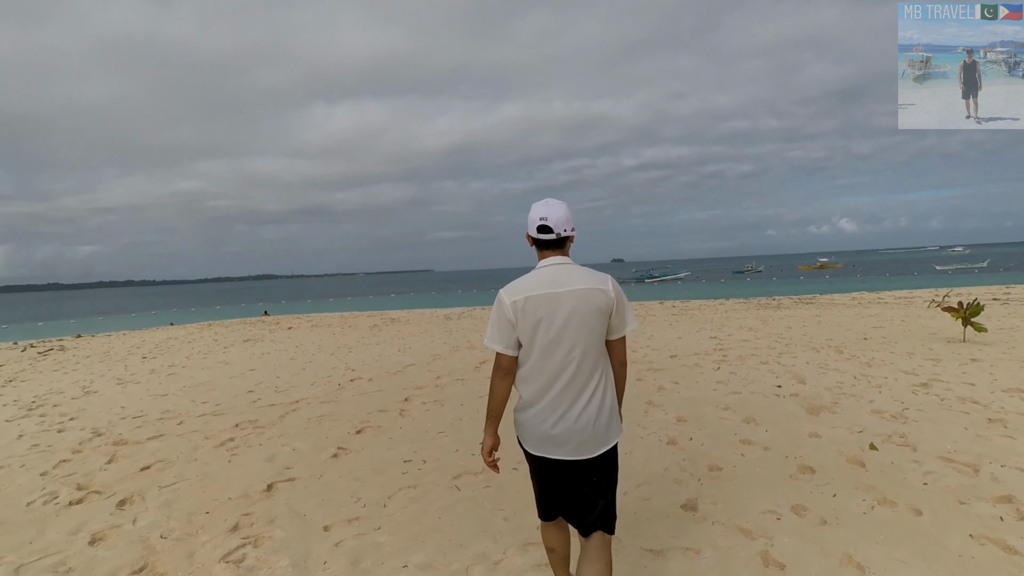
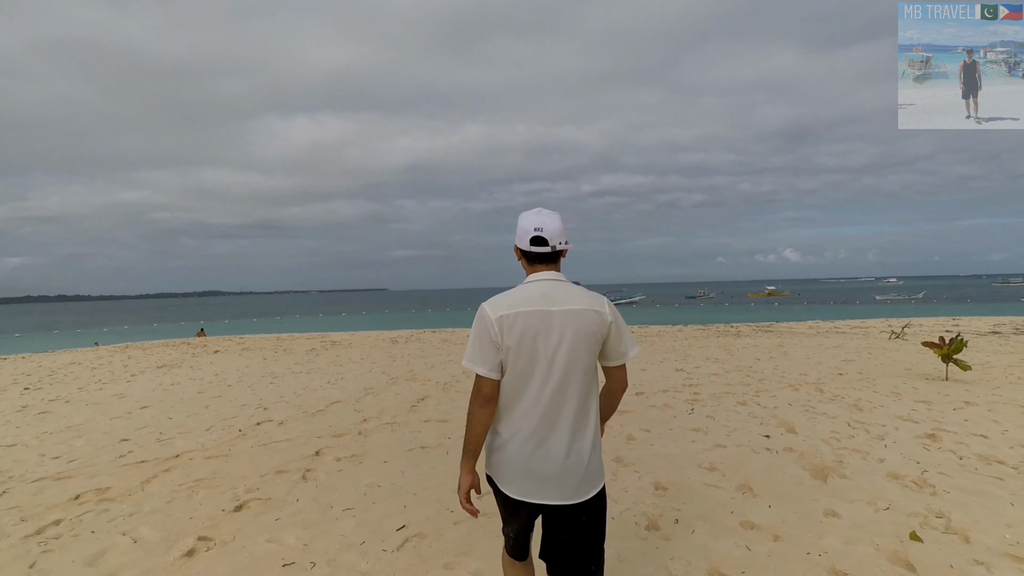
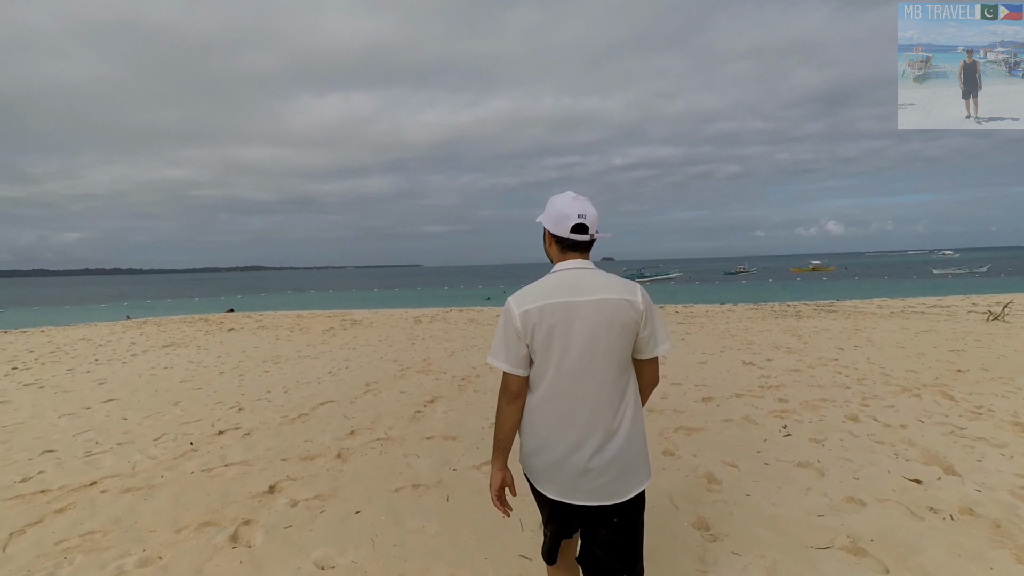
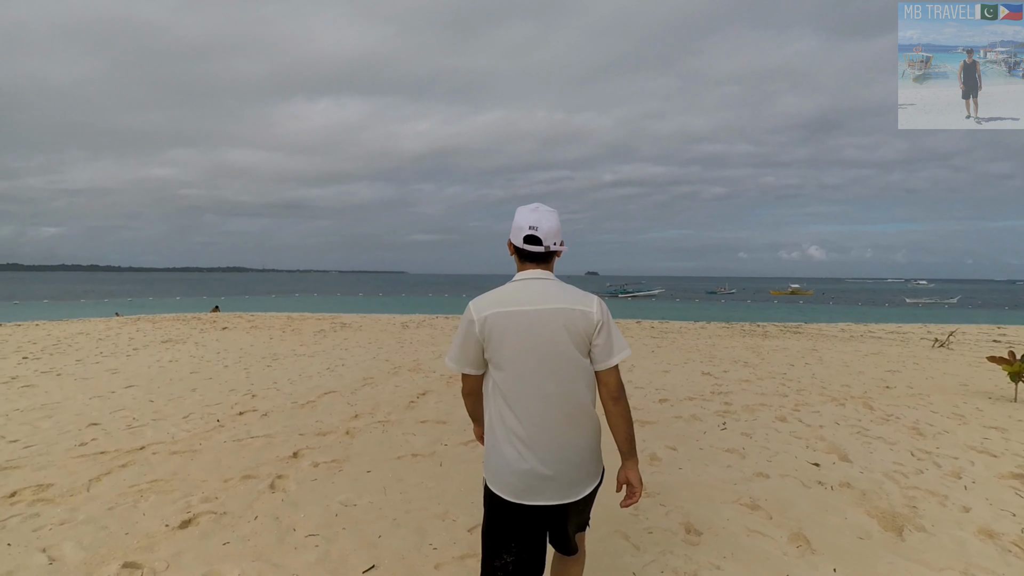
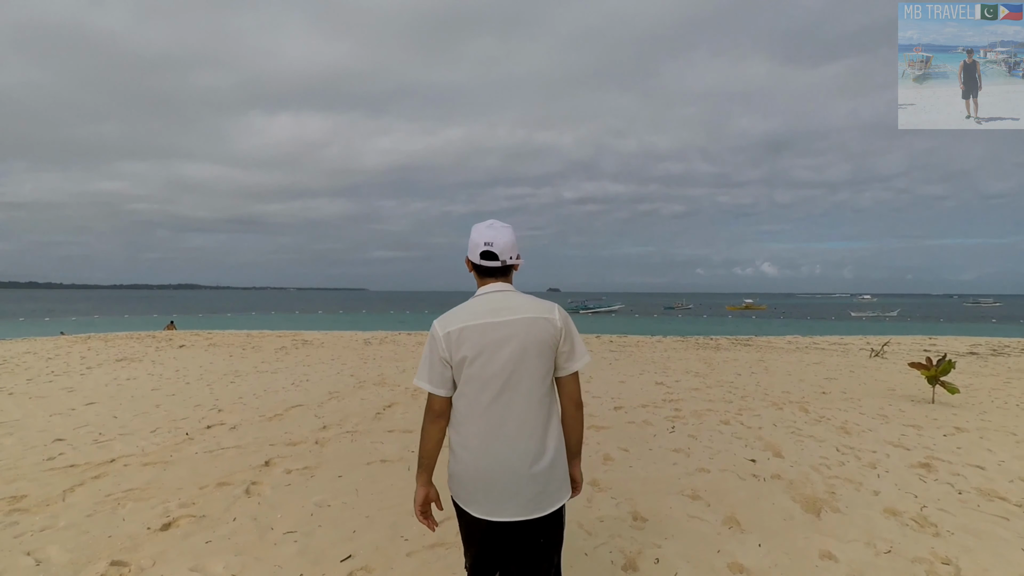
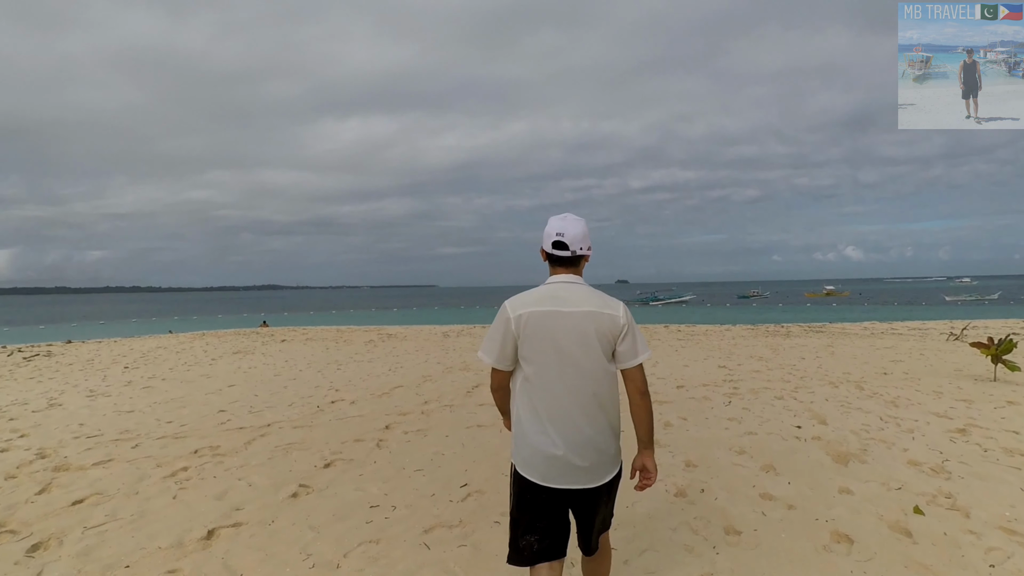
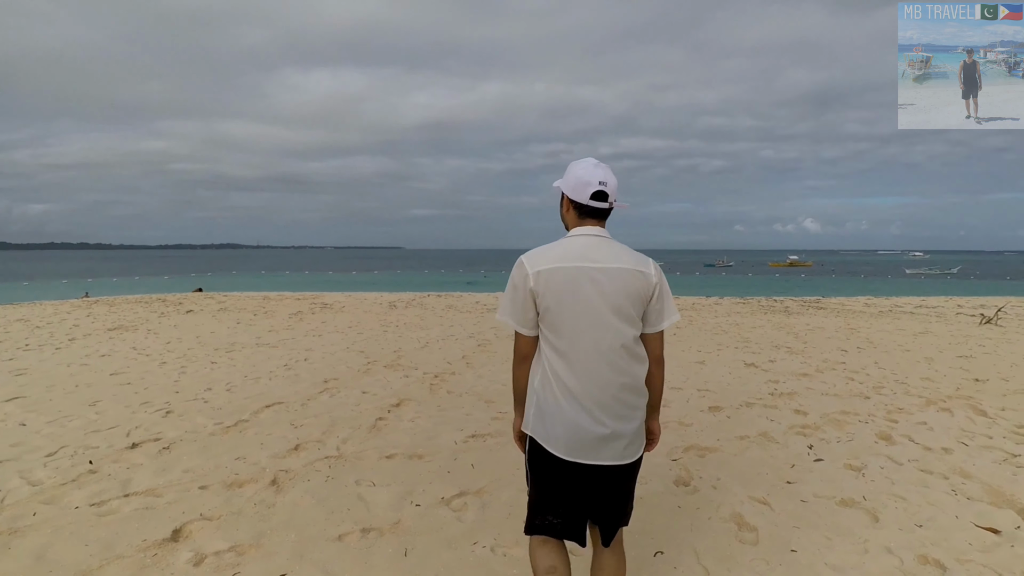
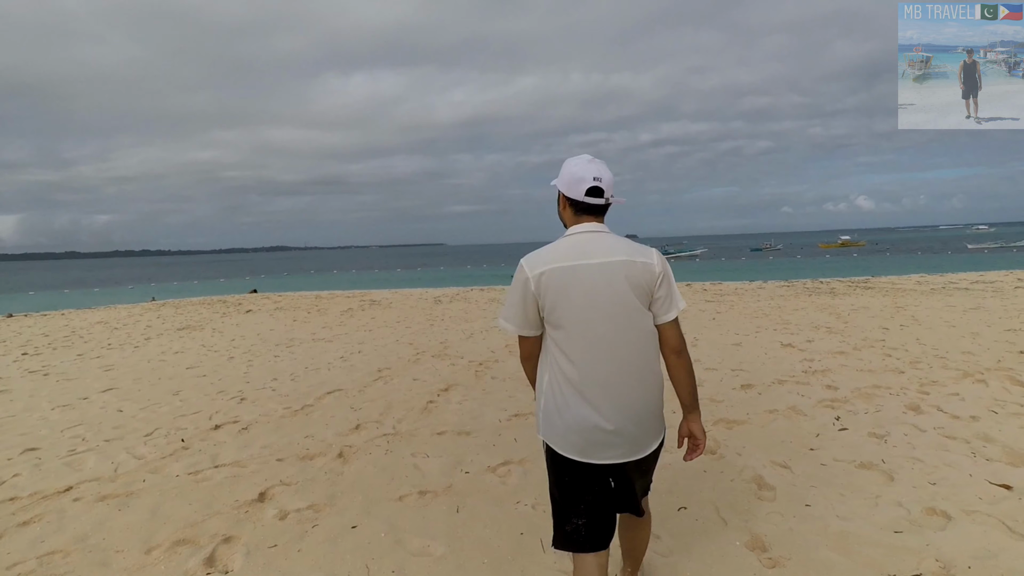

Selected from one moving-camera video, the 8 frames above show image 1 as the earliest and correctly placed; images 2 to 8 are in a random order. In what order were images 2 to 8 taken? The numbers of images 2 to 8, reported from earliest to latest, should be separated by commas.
6, 2, 5, 4, 3, 8, 7
